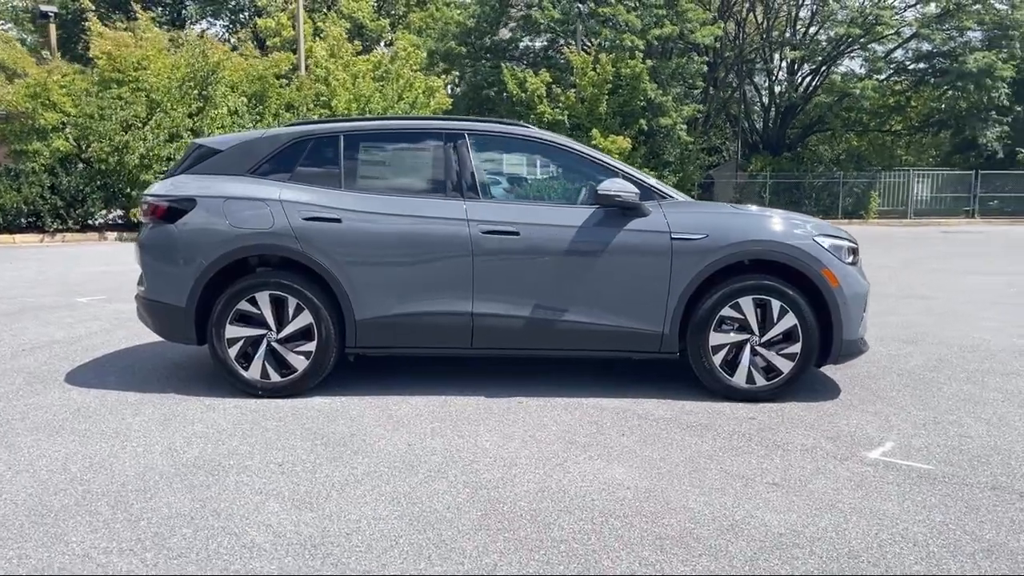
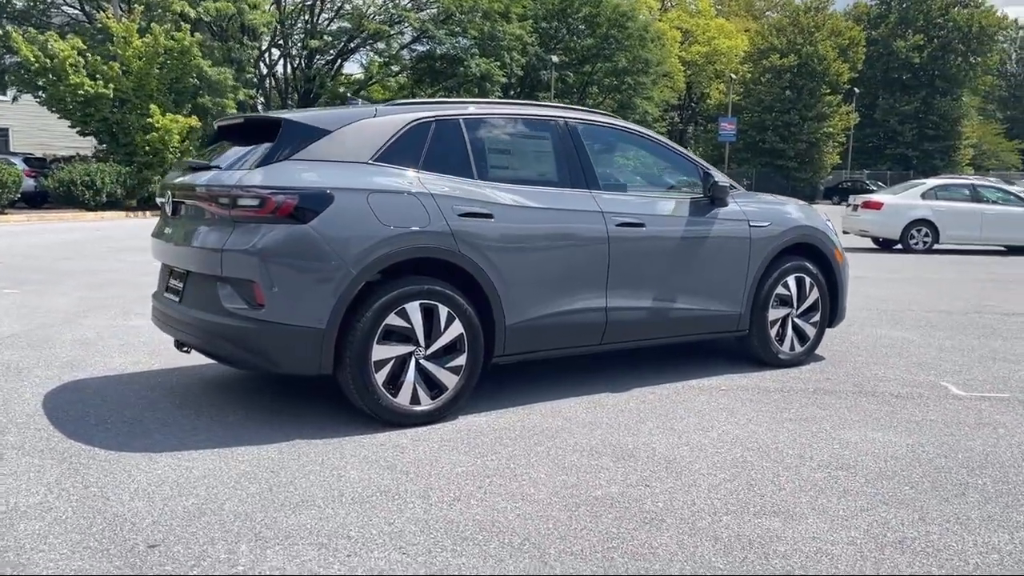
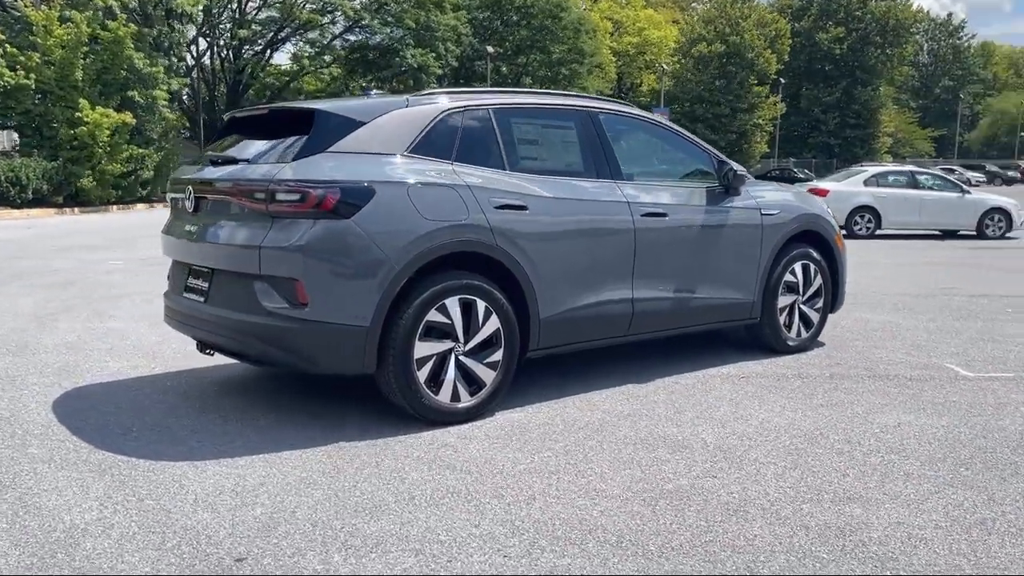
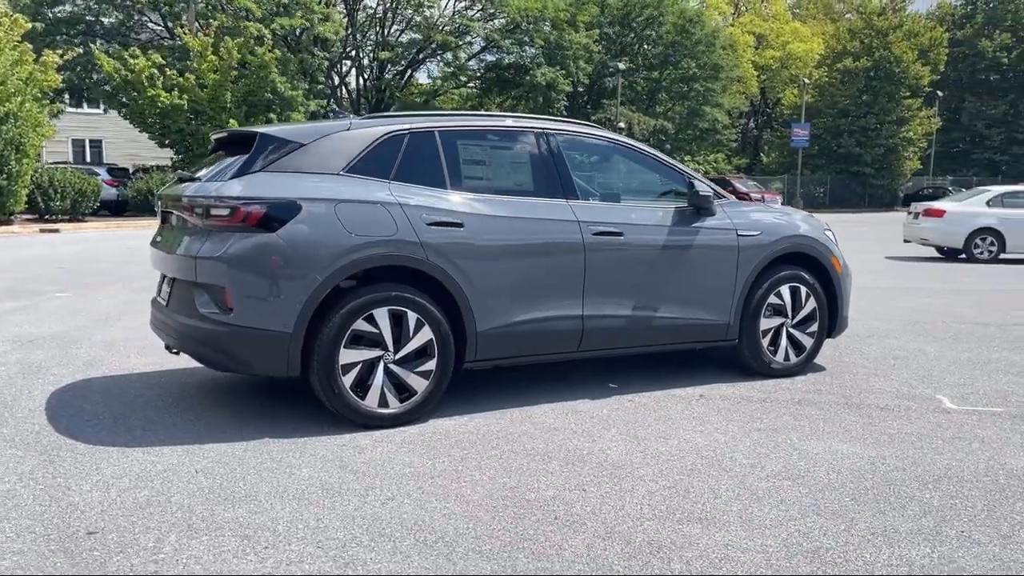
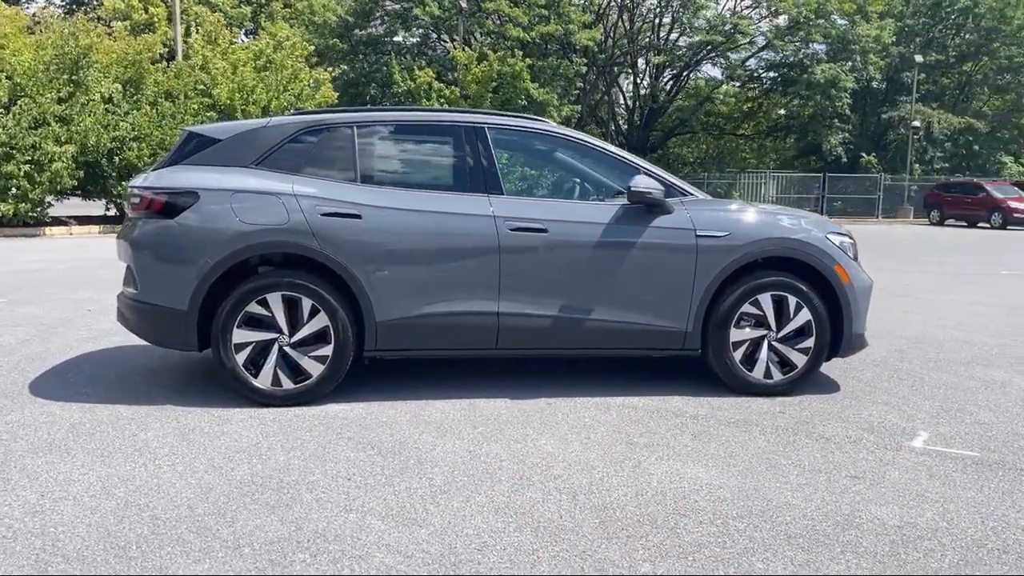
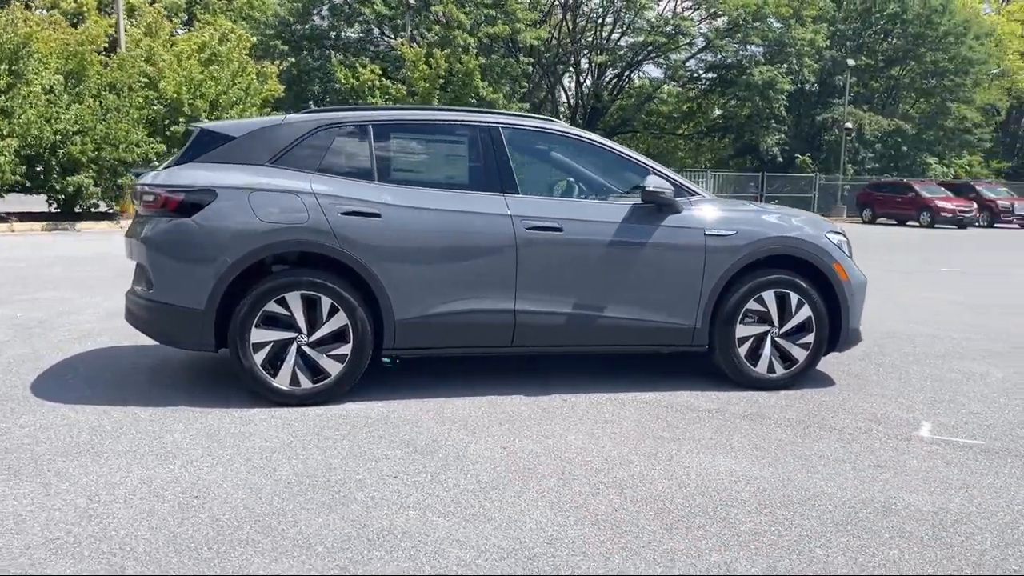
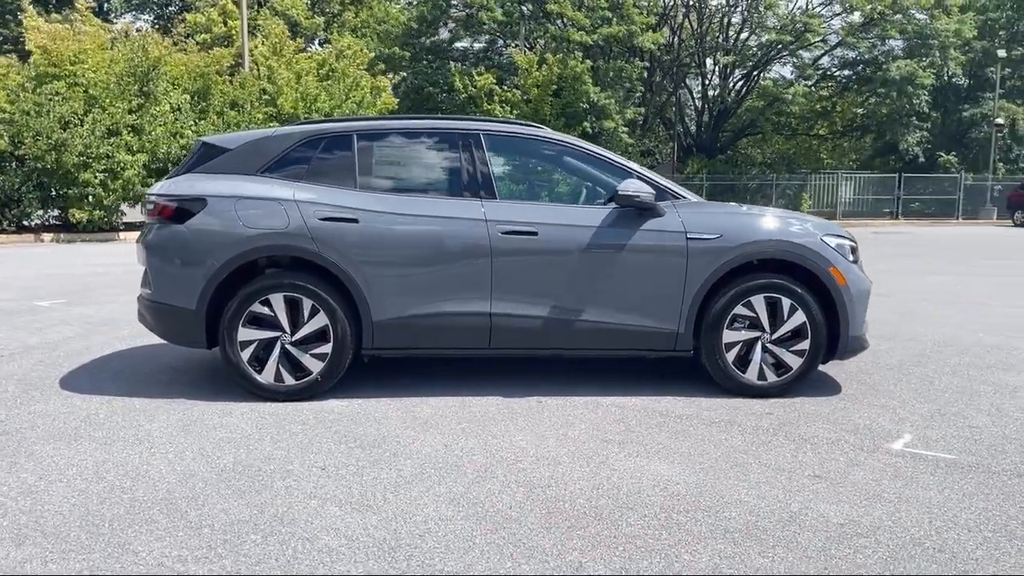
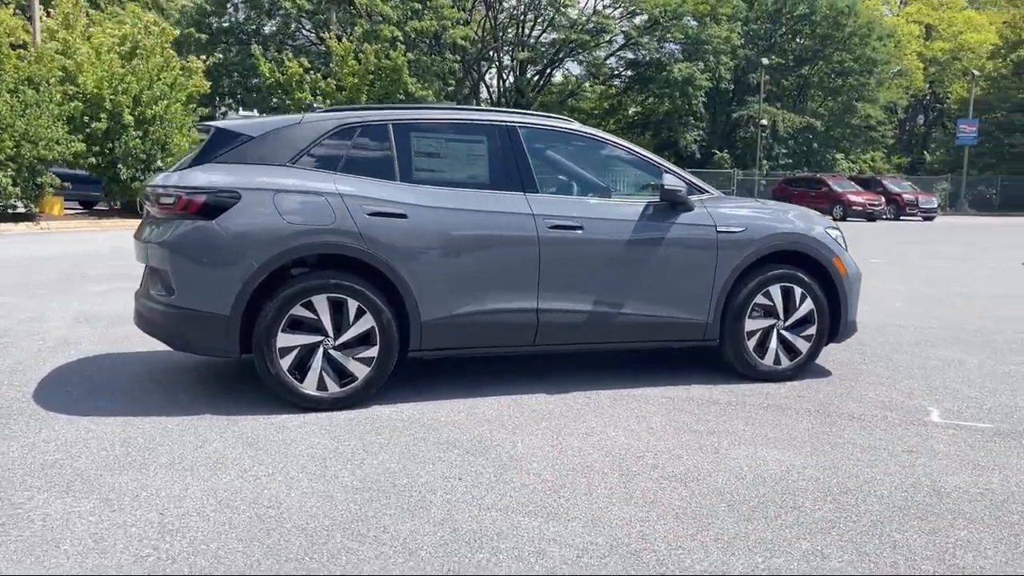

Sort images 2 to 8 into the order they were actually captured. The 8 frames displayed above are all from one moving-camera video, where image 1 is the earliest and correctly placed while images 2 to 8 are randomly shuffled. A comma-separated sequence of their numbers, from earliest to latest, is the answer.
7, 5, 6, 8, 4, 2, 3
